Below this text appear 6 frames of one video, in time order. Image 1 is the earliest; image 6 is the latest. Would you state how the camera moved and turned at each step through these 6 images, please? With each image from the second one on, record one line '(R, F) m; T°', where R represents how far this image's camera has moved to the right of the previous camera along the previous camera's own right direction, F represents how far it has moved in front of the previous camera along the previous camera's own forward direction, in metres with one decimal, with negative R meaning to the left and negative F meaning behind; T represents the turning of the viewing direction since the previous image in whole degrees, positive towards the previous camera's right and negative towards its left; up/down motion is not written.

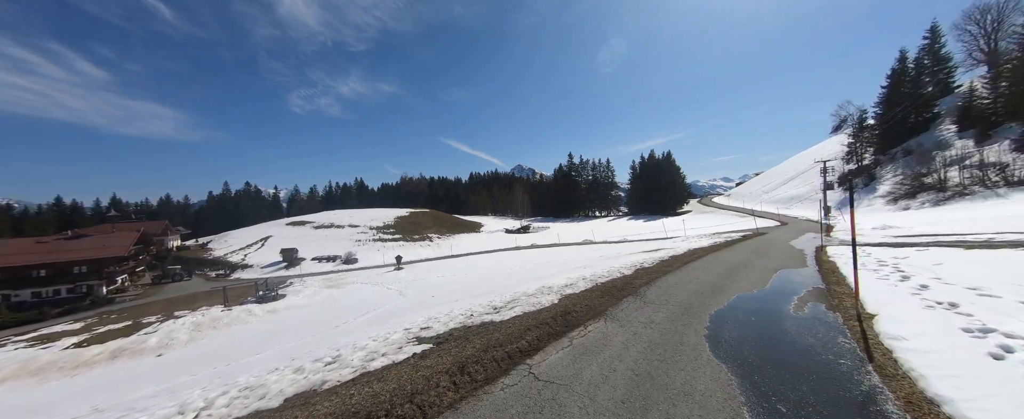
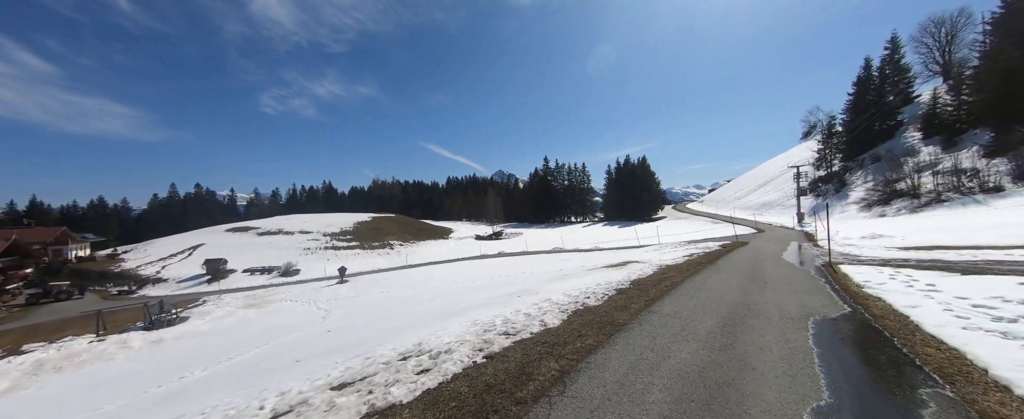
(+1.8, +3.0) m; +4°
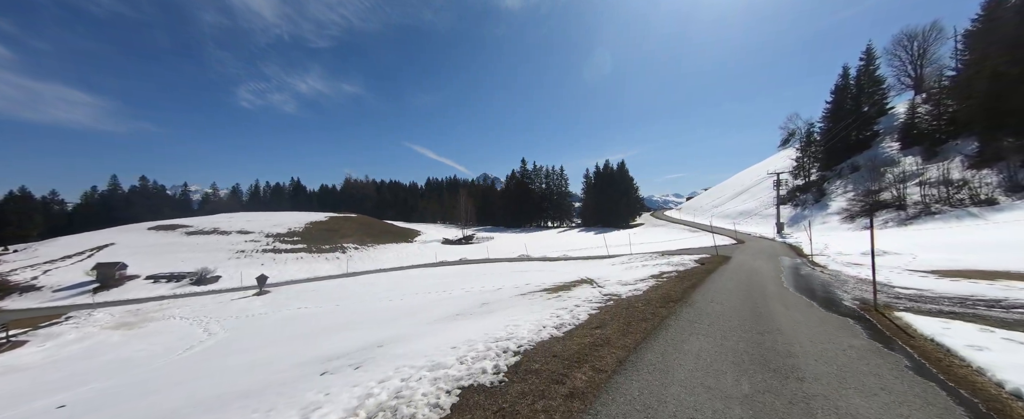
(+2.2, +3.5) m; +3°
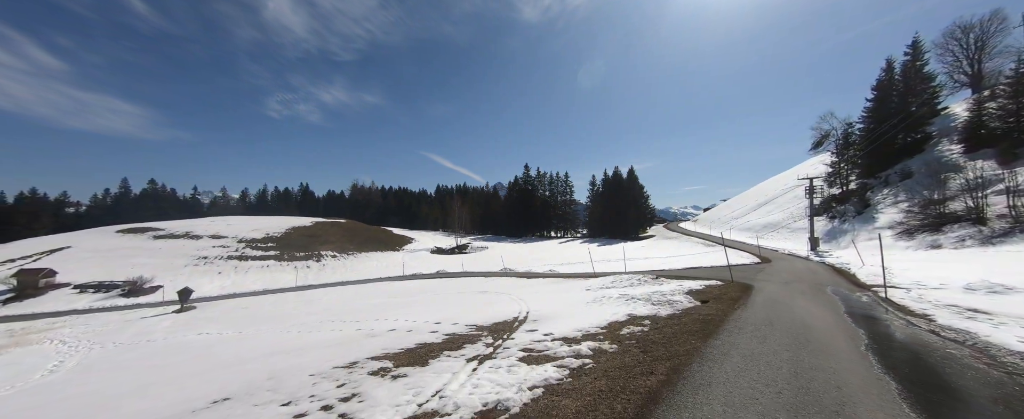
(+2.9, +4.3) m; -3°
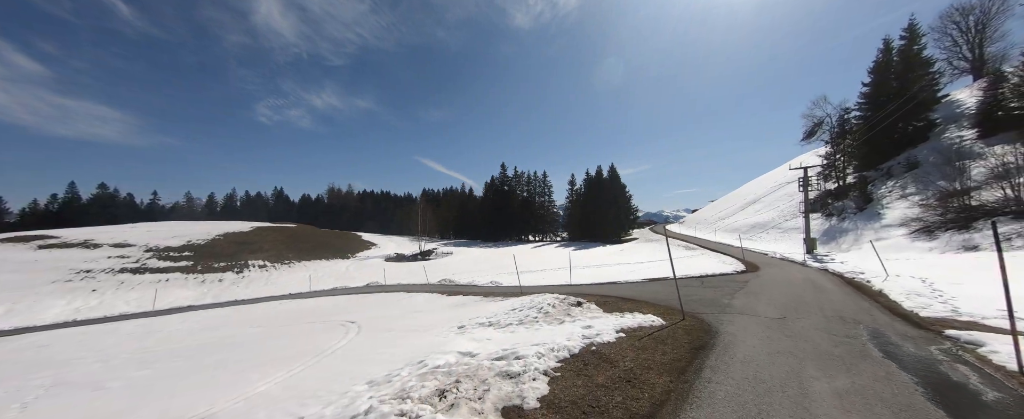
(+4.1, +4.9) m; +1°
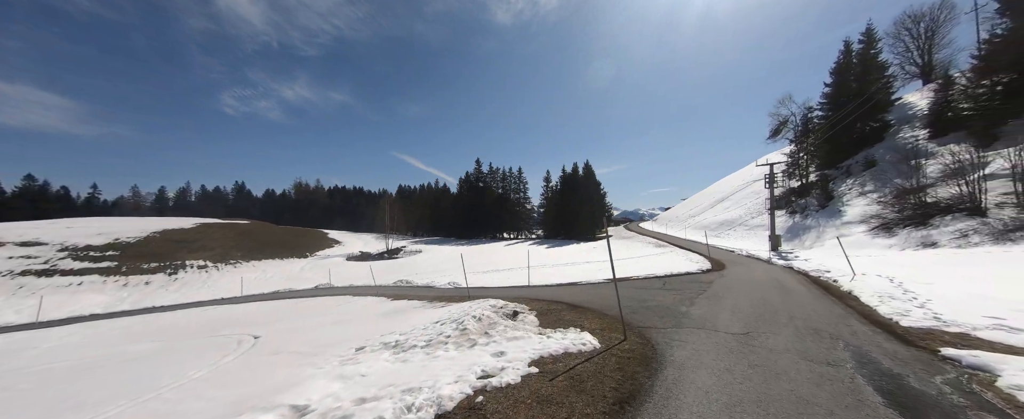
(+1.2, +1.4) m; +4°
